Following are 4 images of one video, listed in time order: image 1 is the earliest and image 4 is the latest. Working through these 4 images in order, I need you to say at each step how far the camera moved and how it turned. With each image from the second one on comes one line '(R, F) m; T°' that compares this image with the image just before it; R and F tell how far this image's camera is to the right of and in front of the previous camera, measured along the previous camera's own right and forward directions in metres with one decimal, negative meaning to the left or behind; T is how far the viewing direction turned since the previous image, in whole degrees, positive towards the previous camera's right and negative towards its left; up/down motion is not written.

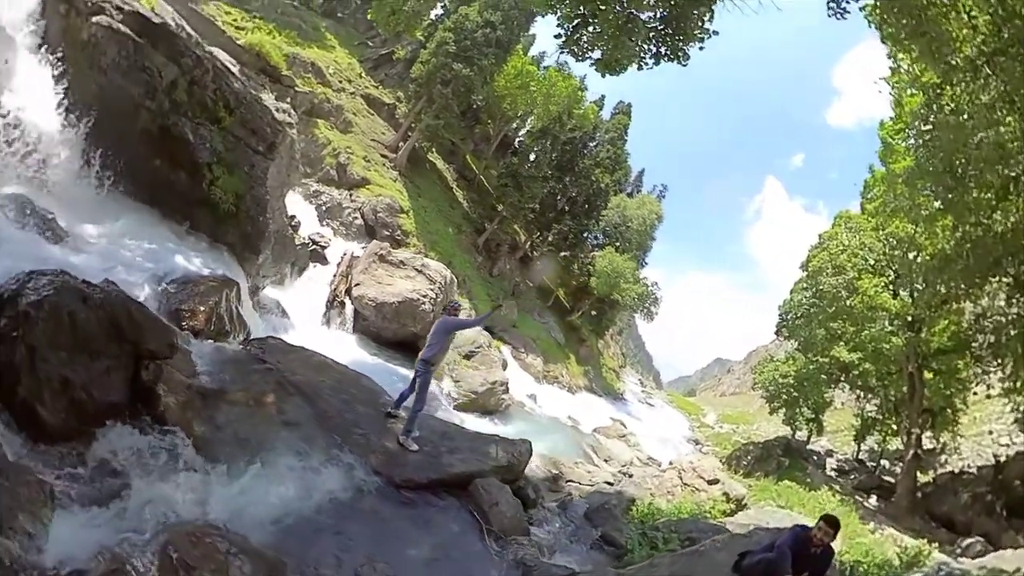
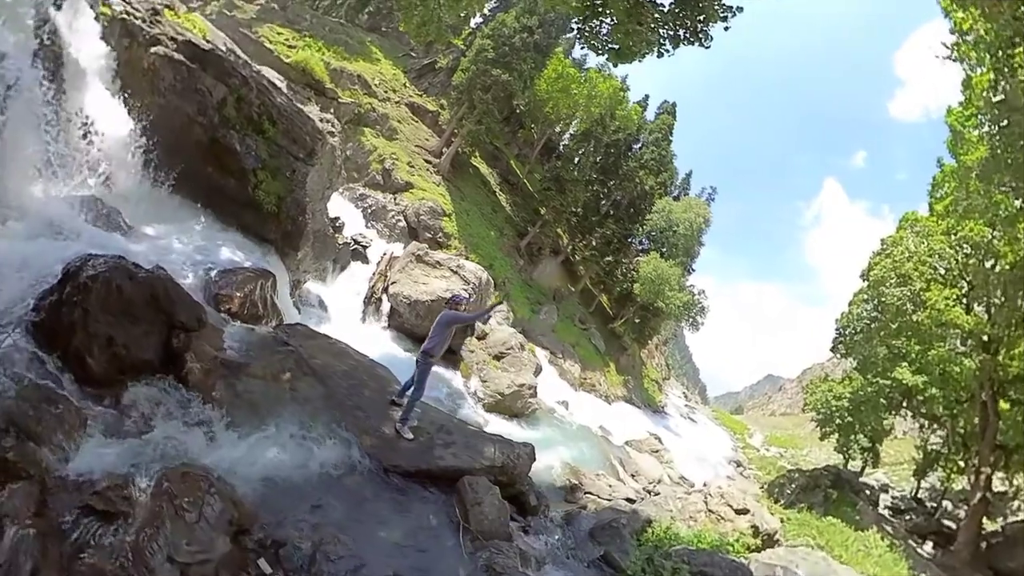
(+2.1, +0.2) m; -10°
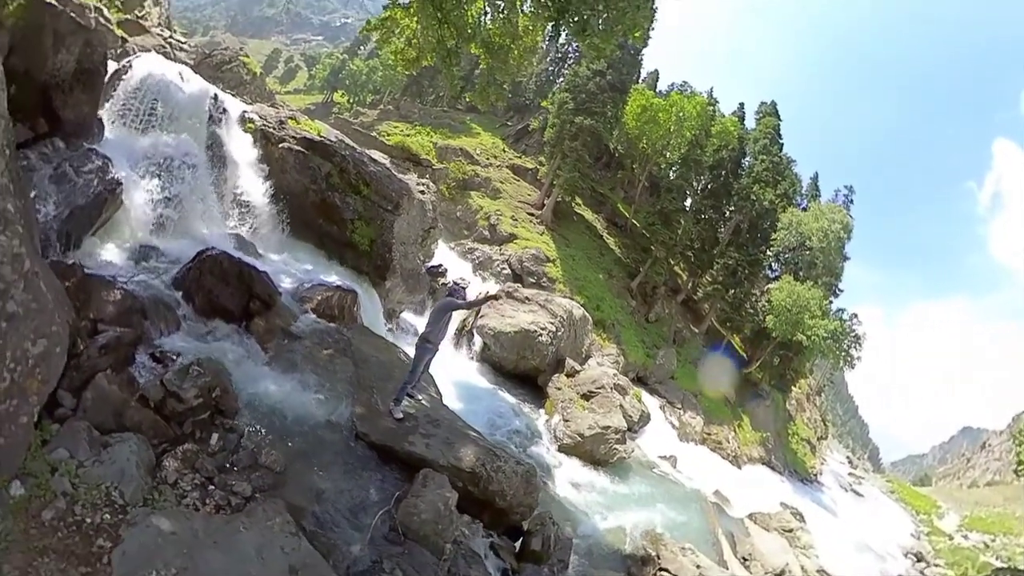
(+5.7, +1.6) m; -27°
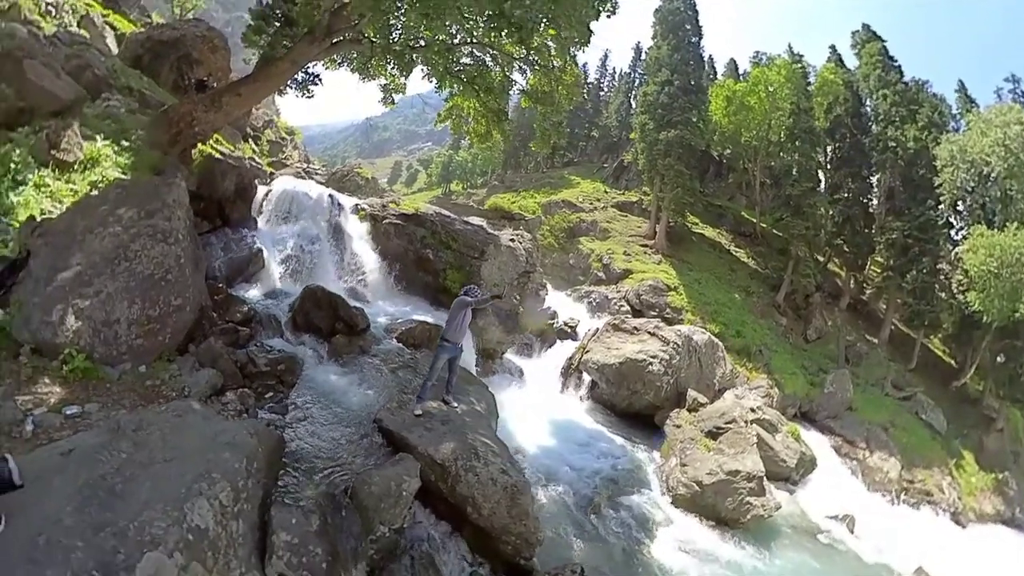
(+6.2, +1.8) m; -30°
